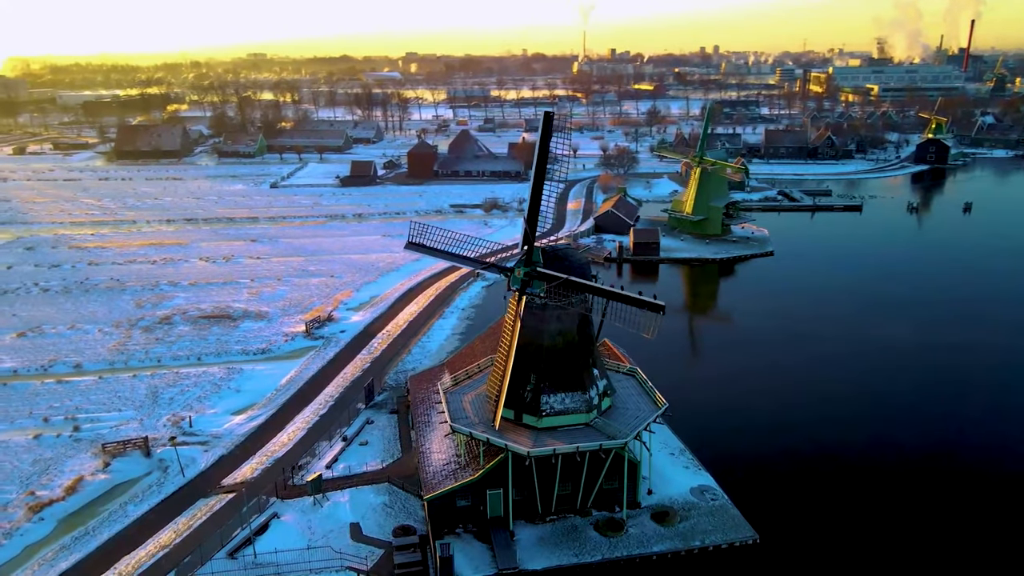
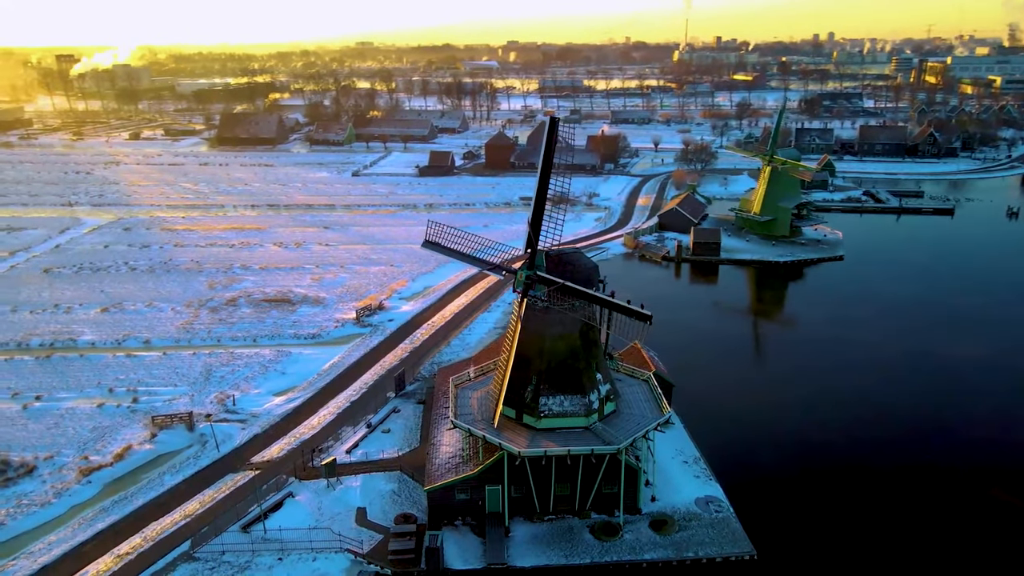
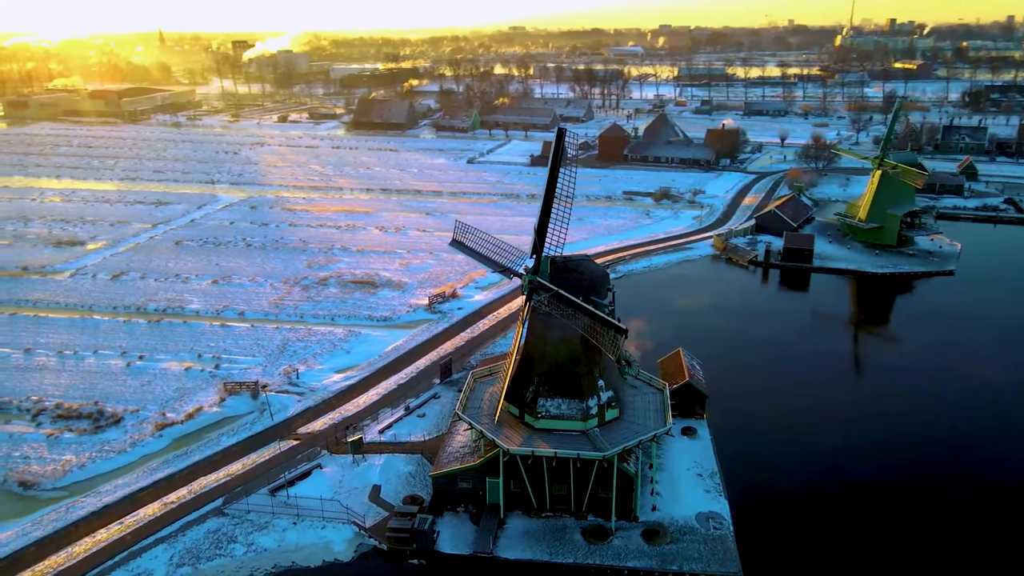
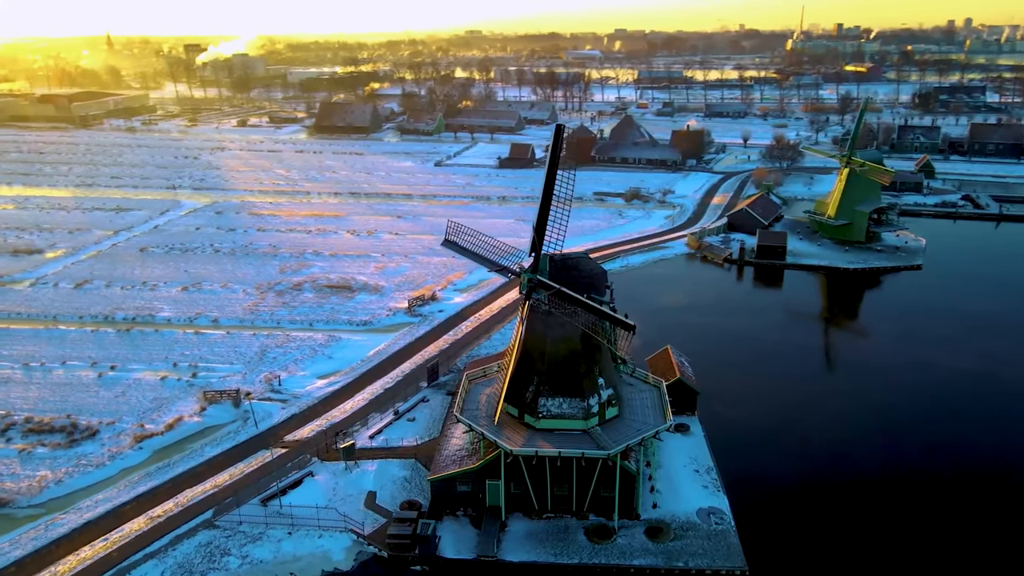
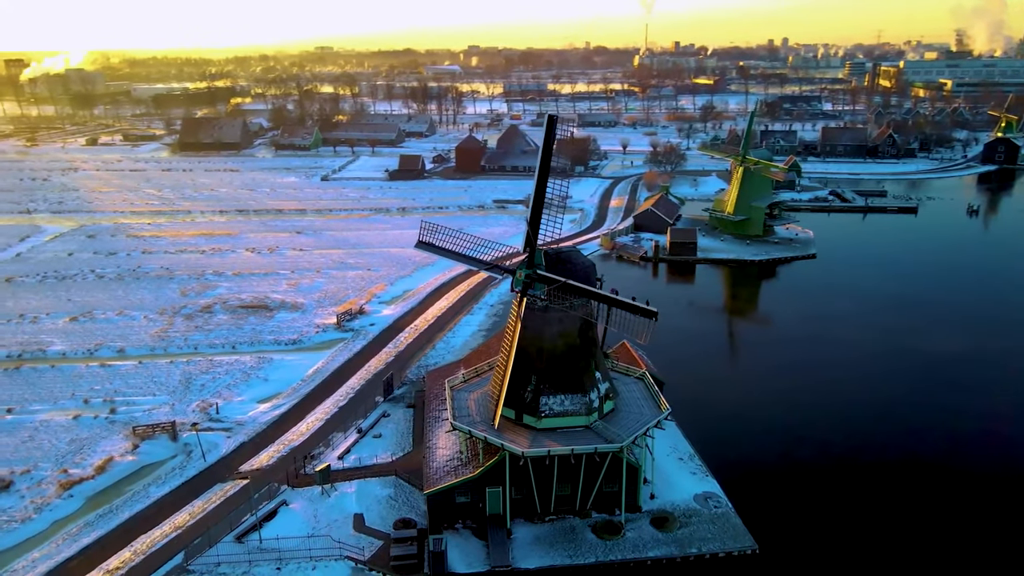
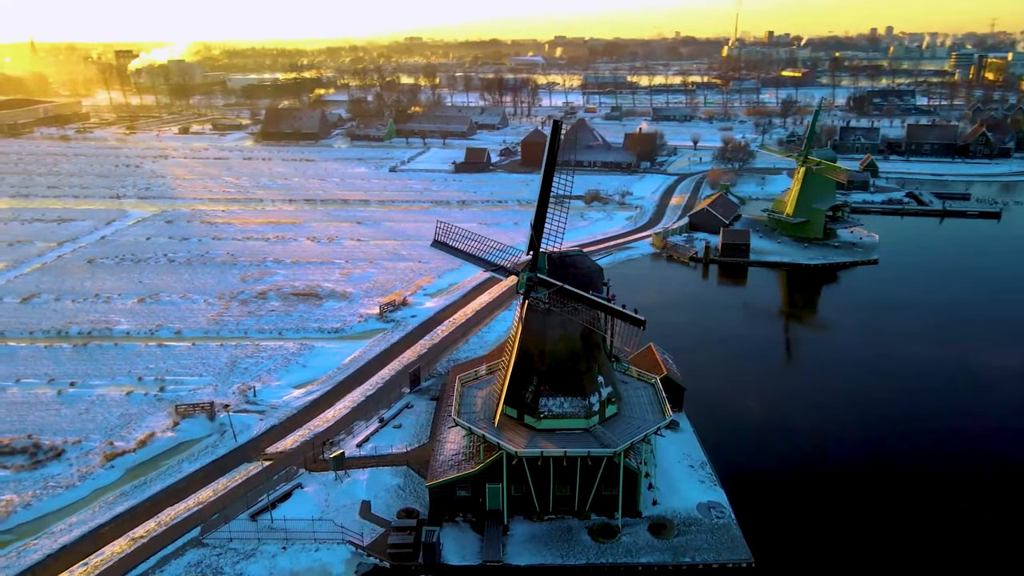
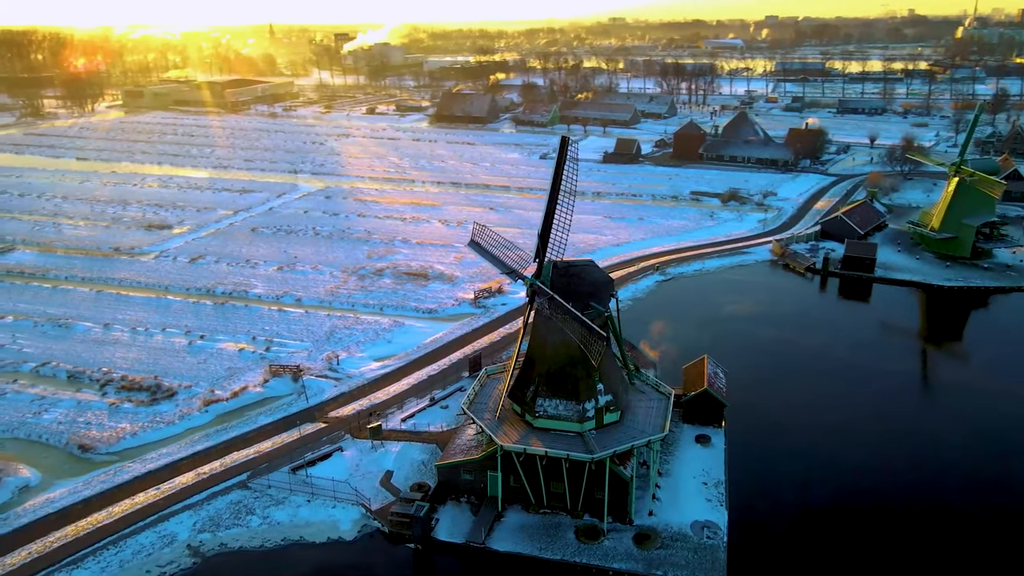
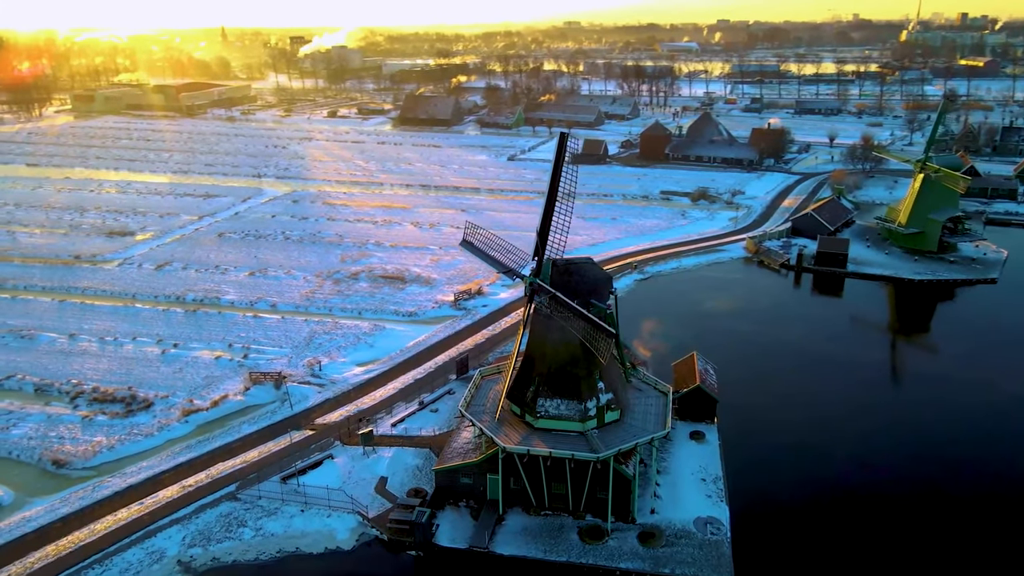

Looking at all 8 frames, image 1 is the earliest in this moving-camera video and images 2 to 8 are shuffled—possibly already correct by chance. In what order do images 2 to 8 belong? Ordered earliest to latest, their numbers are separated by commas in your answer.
5, 2, 6, 4, 3, 8, 7
